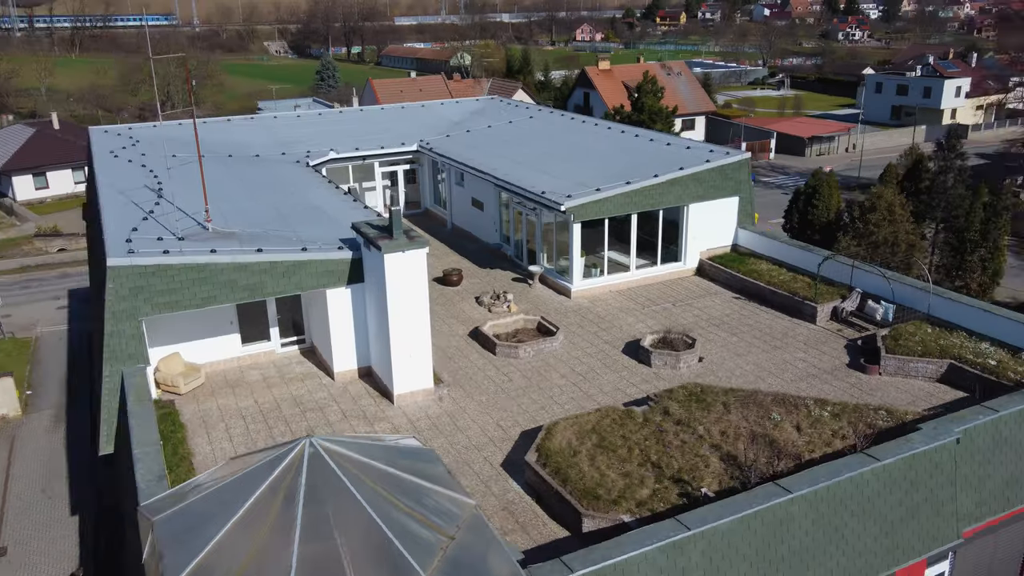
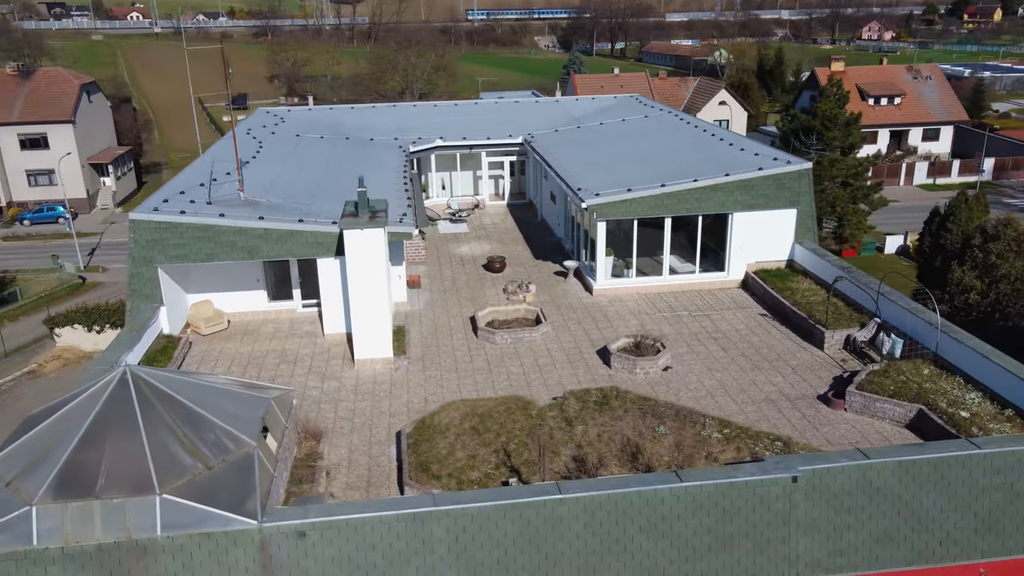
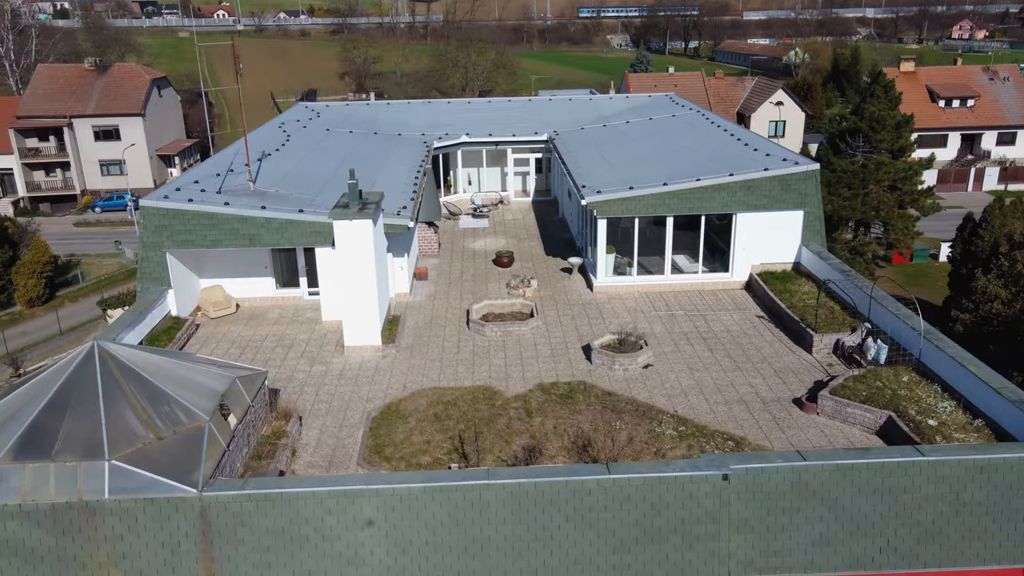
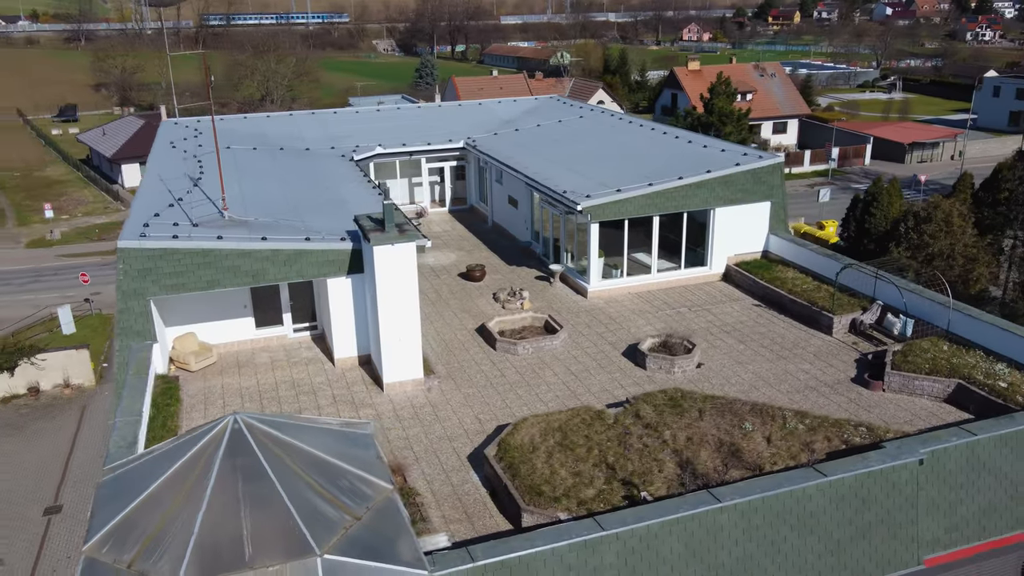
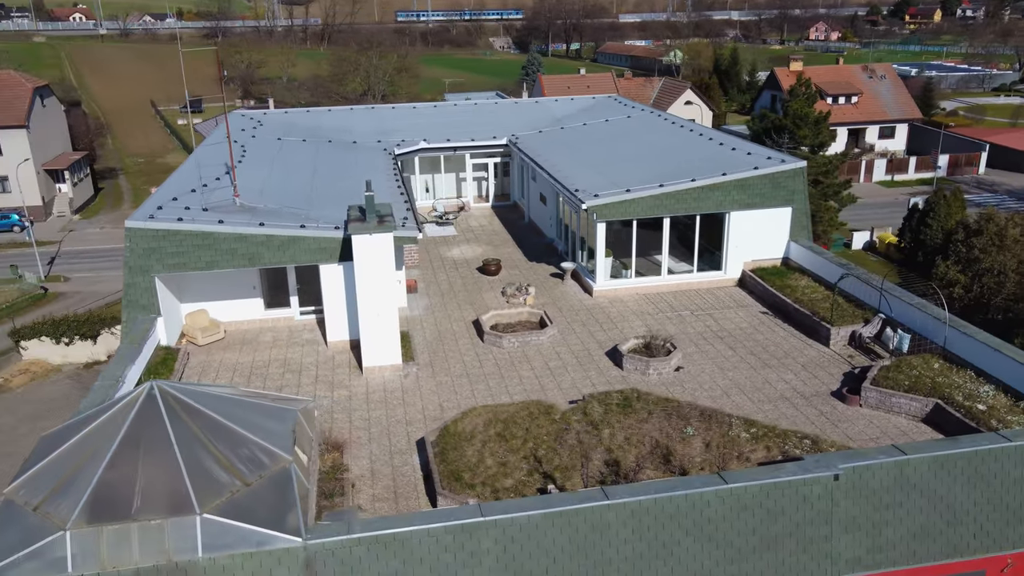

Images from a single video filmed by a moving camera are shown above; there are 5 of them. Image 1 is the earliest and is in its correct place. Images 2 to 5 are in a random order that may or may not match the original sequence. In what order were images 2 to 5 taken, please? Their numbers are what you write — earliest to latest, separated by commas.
4, 5, 2, 3
